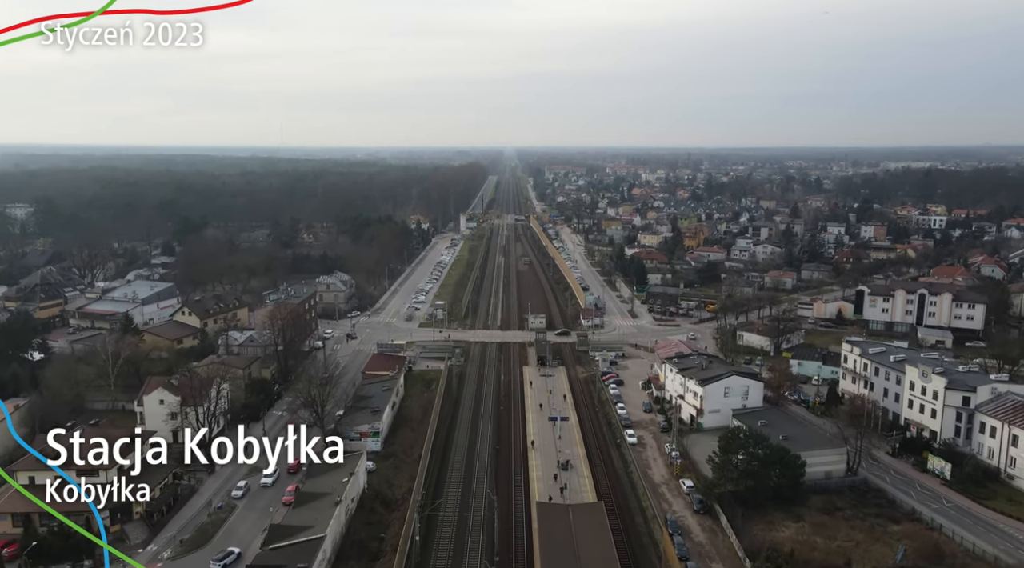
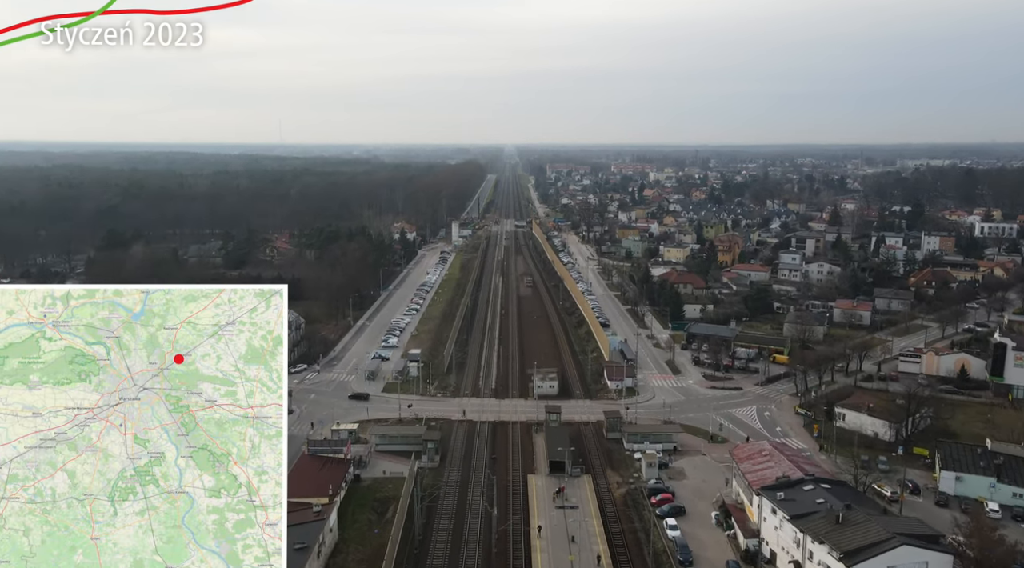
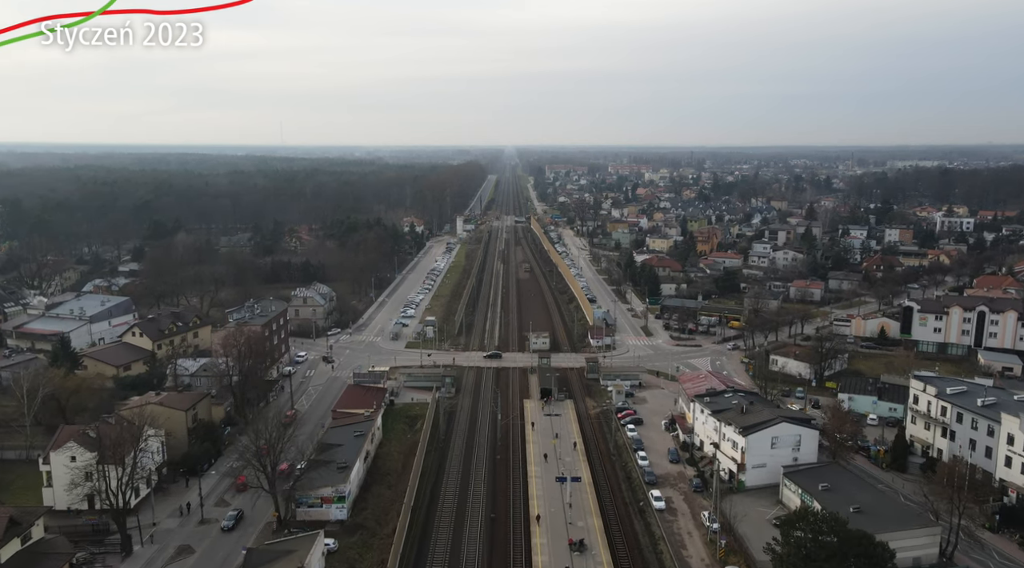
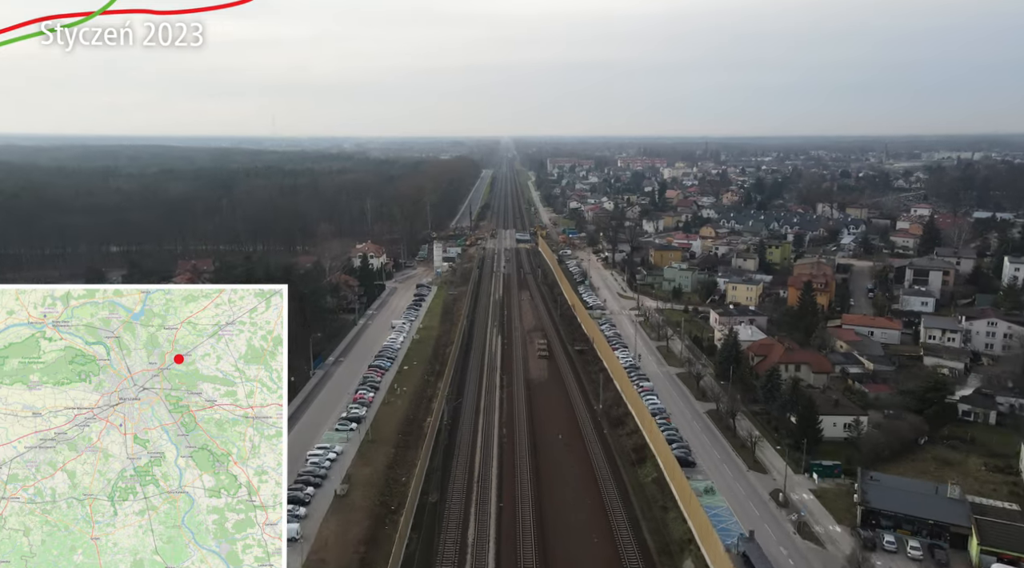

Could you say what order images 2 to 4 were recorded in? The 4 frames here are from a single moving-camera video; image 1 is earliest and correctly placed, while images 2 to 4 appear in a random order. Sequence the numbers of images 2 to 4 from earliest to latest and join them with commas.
3, 2, 4
